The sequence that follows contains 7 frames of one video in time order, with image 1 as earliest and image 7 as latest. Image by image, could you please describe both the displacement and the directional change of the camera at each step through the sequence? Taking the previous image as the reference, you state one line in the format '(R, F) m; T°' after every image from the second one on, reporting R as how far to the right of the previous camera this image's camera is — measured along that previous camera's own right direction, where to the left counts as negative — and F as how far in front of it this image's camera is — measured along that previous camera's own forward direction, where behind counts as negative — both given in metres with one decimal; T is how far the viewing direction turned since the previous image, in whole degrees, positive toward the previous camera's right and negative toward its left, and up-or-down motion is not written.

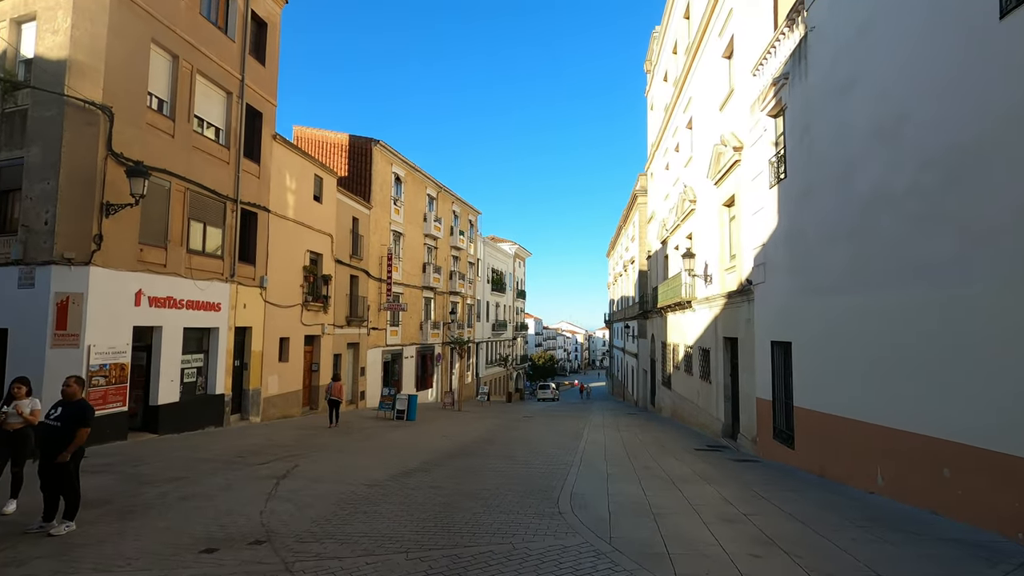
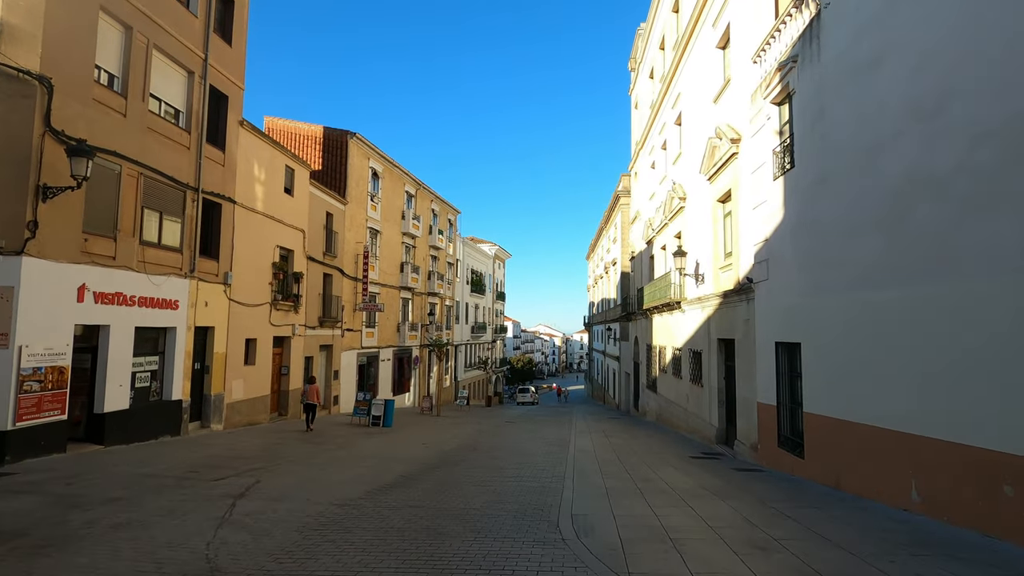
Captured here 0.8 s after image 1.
(-0.2, +0.9) m; +2°
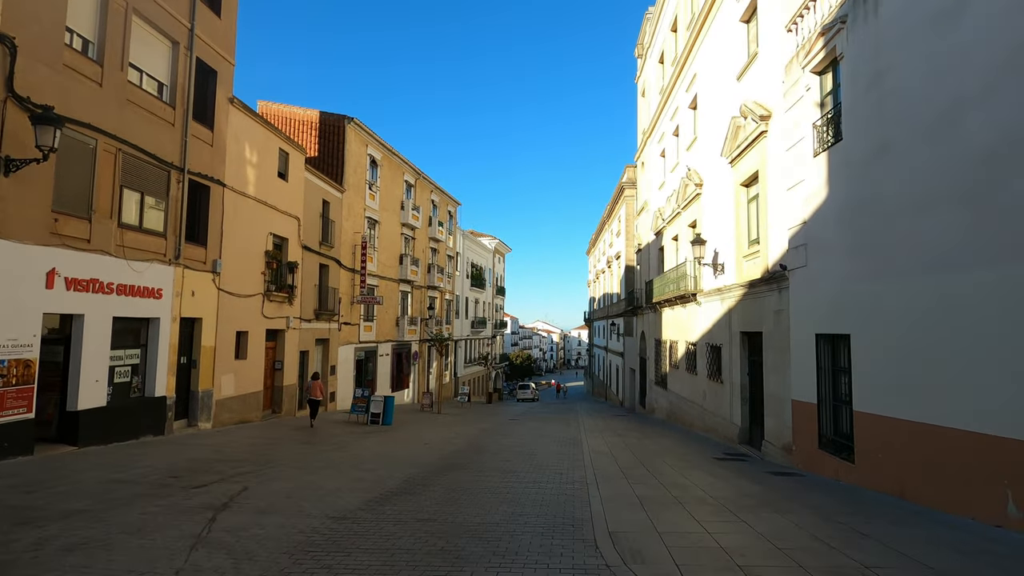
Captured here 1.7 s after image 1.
(-0.3, +0.9) m; 0°
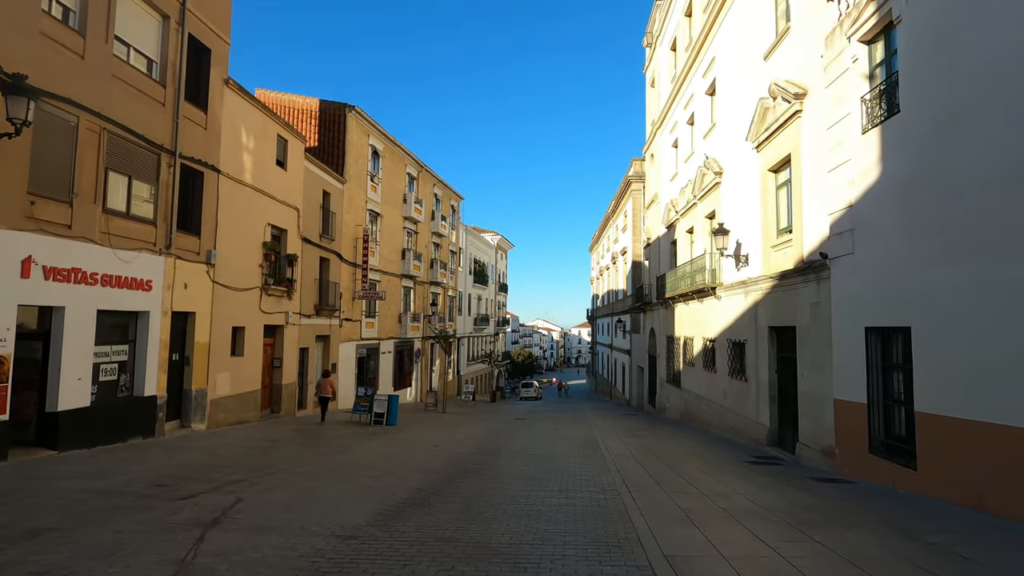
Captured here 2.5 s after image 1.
(-0.3, +0.8) m; 0°
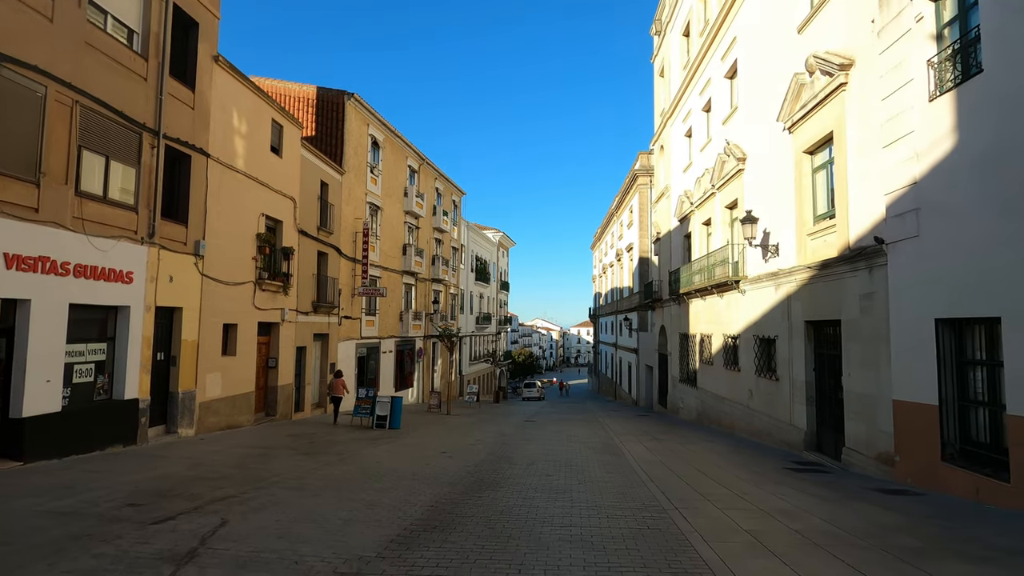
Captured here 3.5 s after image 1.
(-0.4, +1.0) m; 0°
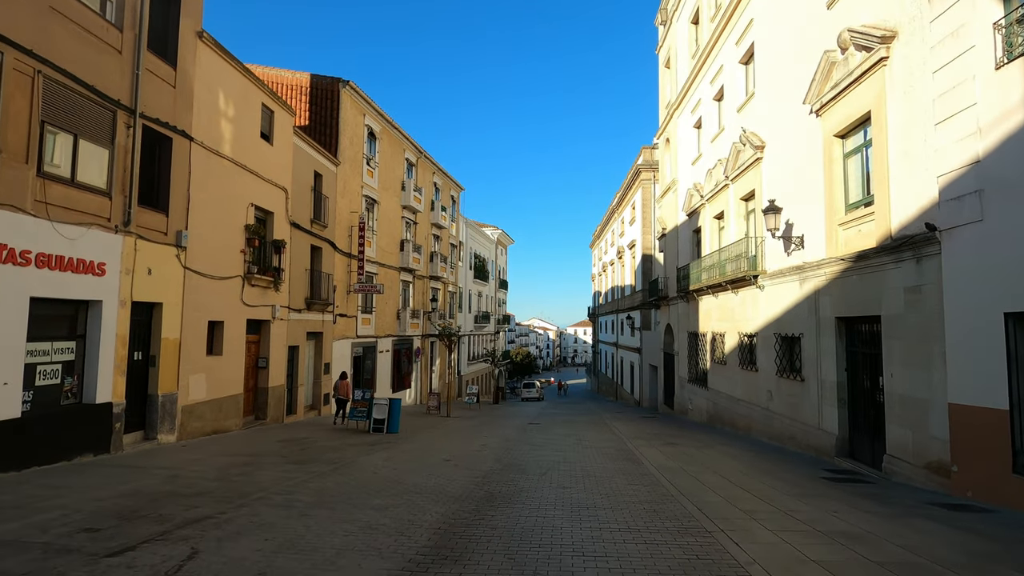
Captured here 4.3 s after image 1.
(-0.3, +0.9) m; 0°
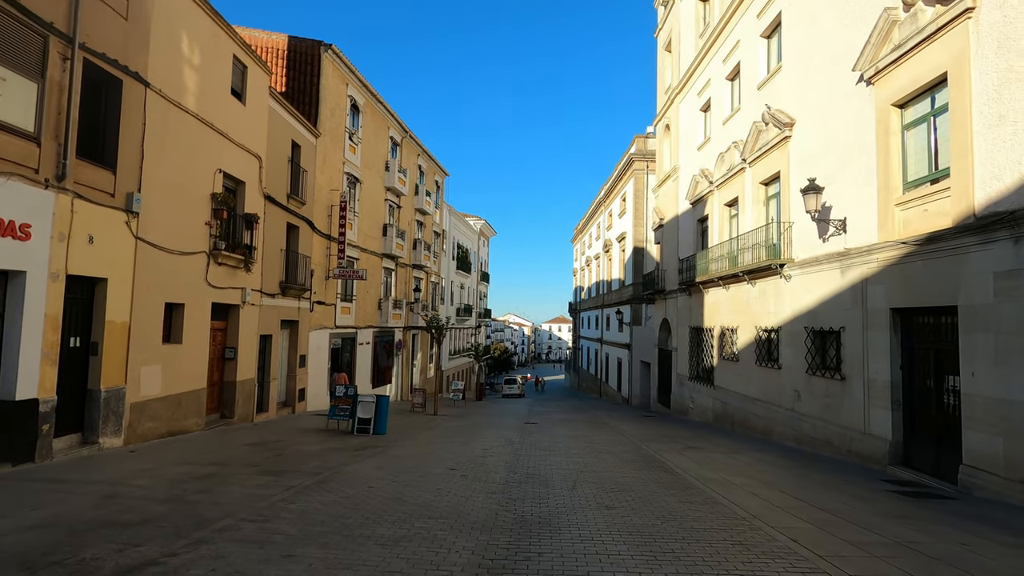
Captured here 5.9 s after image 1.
(-0.7, +1.5) m; +3°
